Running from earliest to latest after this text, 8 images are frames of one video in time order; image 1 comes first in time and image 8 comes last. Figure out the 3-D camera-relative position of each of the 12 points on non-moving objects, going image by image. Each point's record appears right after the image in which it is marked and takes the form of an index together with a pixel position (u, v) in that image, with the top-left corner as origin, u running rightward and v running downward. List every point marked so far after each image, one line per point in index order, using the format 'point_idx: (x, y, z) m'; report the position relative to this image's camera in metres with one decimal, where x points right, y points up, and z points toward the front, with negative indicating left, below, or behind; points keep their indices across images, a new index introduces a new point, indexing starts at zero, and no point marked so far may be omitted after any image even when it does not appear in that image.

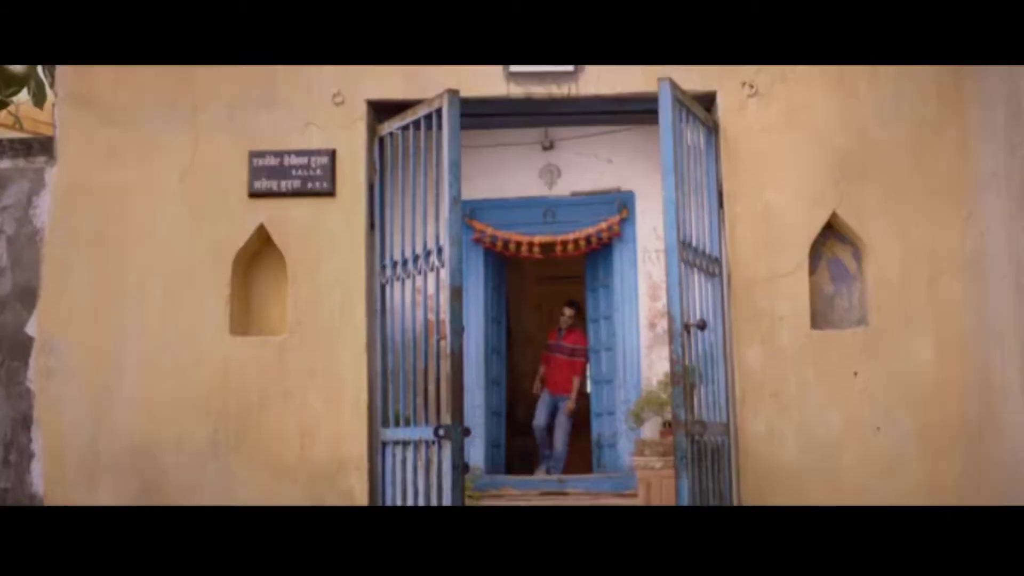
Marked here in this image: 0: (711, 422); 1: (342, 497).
0: (+0.5, -0.4, +3.2) m
1: (-0.5, -0.6, +3.3) m
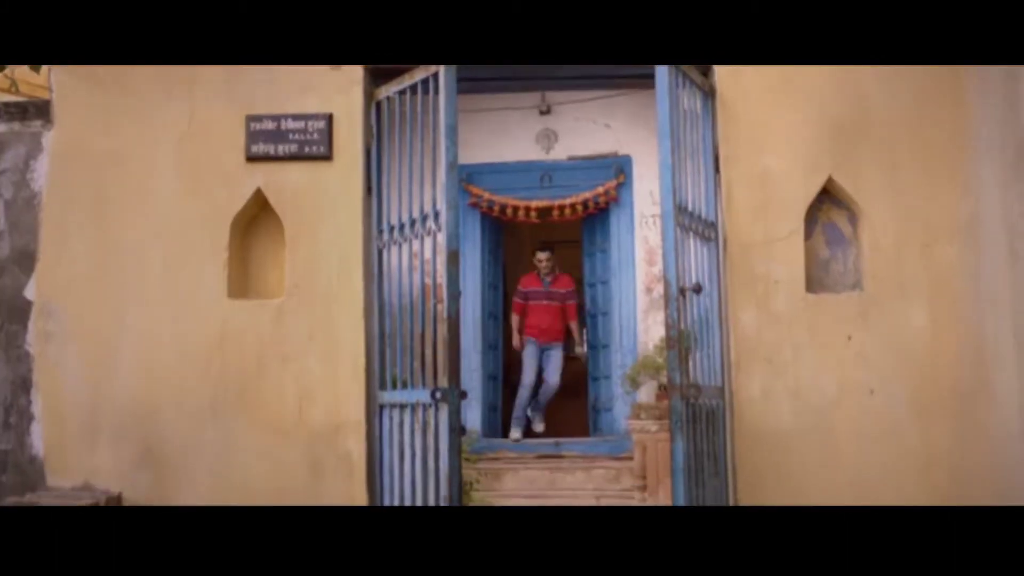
0: (+0.5, -0.3, +3.3) m
1: (-0.5, -0.5, +3.3) m
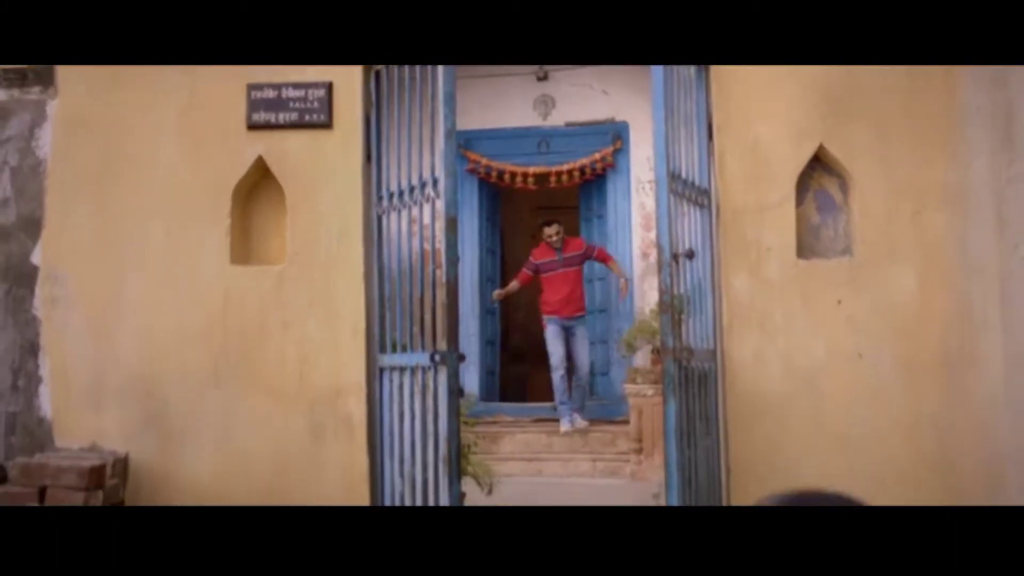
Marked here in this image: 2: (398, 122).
0: (+0.5, -0.2, +3.3) m
1: (-0.5, -0.4, +3.4) m
2: (-0.3, +0.5, +3.4) m
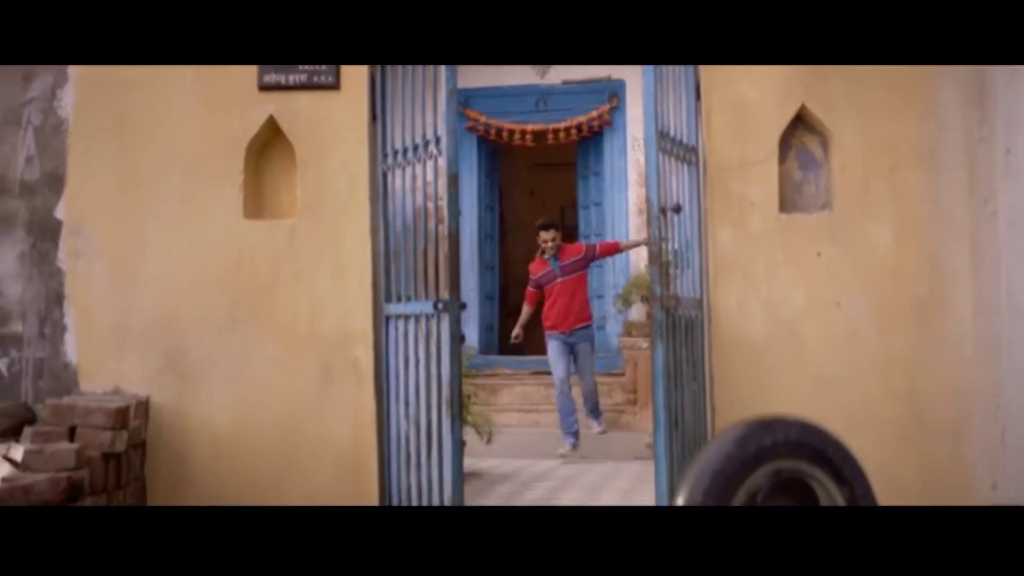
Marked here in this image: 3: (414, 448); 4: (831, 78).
0: (+0.5, 0.0, +3.5) m
1: (-0.5, -0.2, +3.6) m
2: (-0.3, +0.6, +3.6) m
3: (-0.3, -0.5, +3.5) m
4: (+1.0, +0.6, +3.6) m
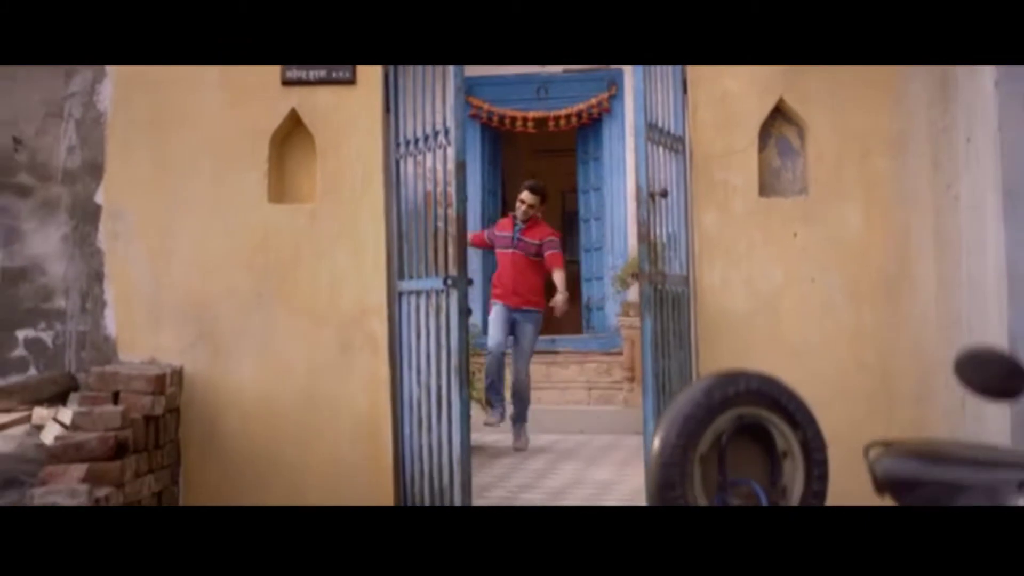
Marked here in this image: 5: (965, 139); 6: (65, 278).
0: (+0.5, 0.0, +3.9) m
1: (-0.5, -0.2, +3.9) m
2: (-0.3, +0.7, +3.9) m
3: (-0.3, -0.4, +3.9) m
4: (+1.0, +0.7, +3.9) m
5: (+1.4, +0.5, +3.7) m
6: (-1.5, 0.0, +4.0) m
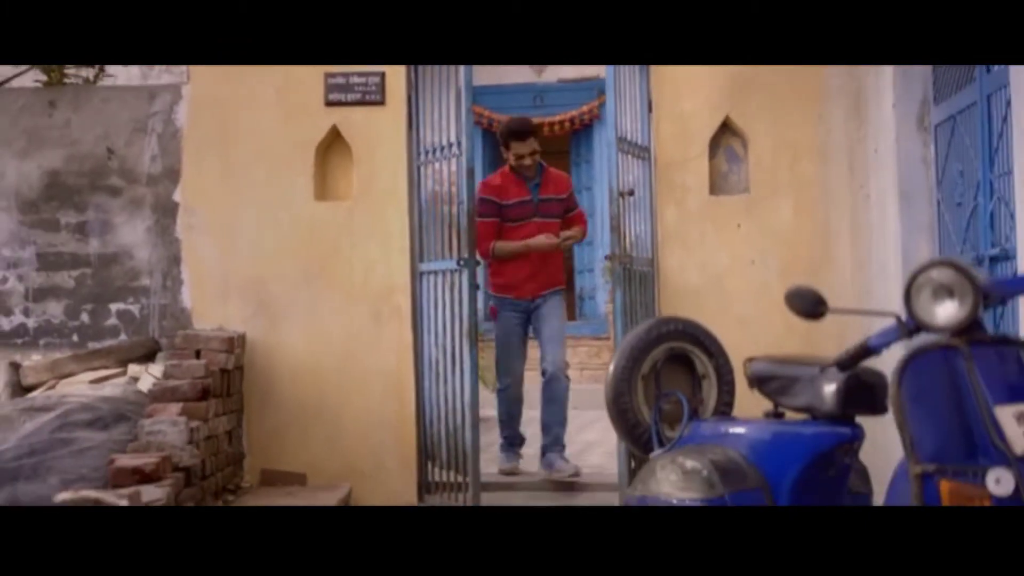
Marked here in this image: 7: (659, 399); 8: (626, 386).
0: (+0.5, +0.1, +4.8) m
1: (-0.5, -0.1, +4.9) m
2: (-0.3, +0.8, +4.8) m
3: (-0.3, -0.3, +4.8) m
4: (+1.0, +0.8, +4.9) m
5: (+1.4, +0.5, +4.6) m
6: (-1.5, +0.1, +4.9) m
7: (+0.4, -0.3, +3.1) m
8: (+0.3, -0.2, +3.0) m
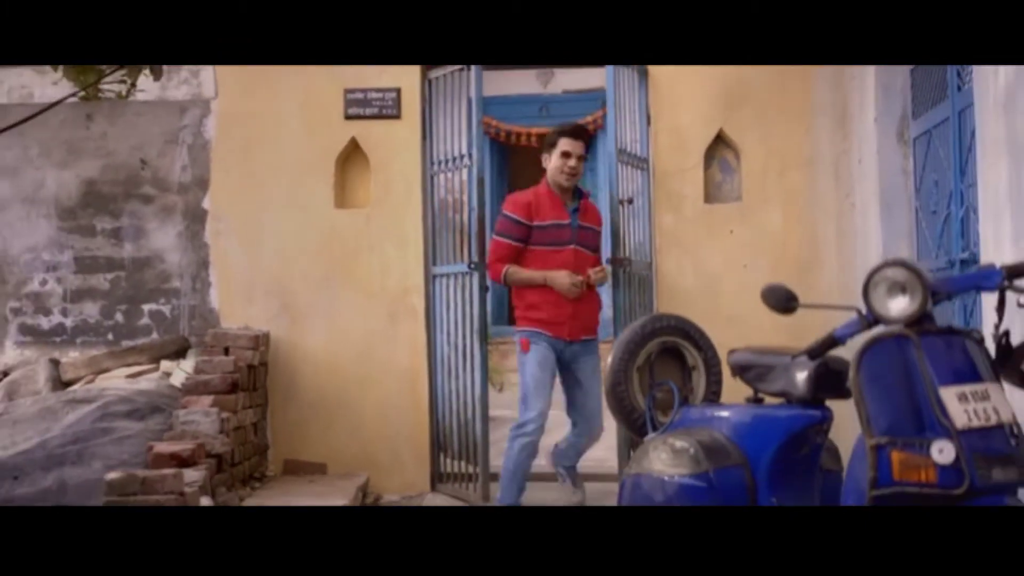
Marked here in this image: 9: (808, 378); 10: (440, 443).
0: (+0.5, +0.1, +5.1) m
1: (-0.5, -0.1, +5.2) m
2: (-0.3, +0.8, +5.2) m
3: (-0.2, -0.3, +5.2) m
4: (+1.0, +0.8, +5.2) m
5: (+1.4, +0.5, +4.9) m
6: (-1.5, +0.1, +5.2) m
7: (+0.4, -0.3, +3.4) m
8: (+0.3, -0.2, +3.4) m
9: (+0.7, -0.2, +2.9) m
10: (-0.3, -0.7, +5.3) m
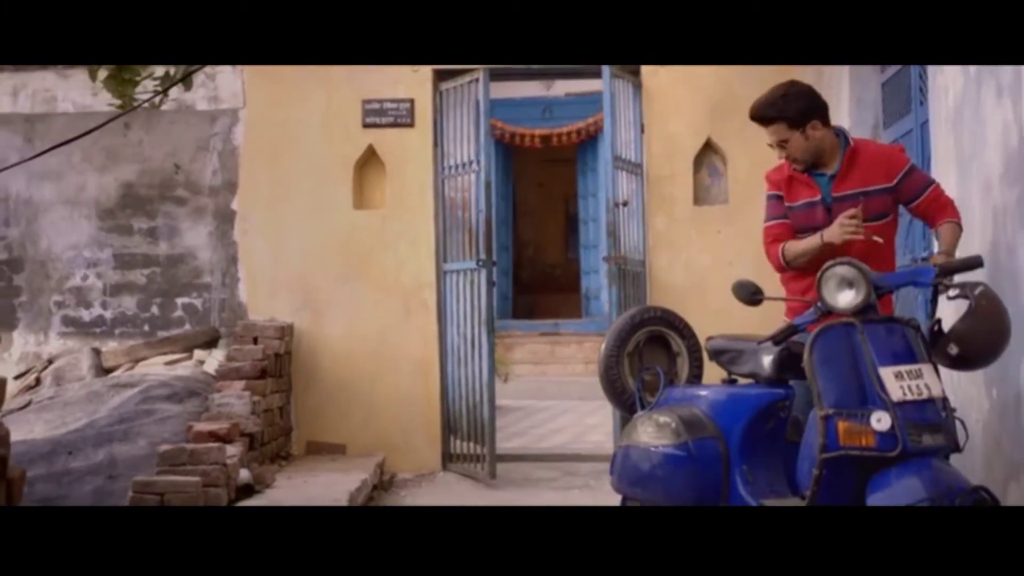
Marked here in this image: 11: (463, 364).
0: (+0.6, +0.1, +5.6) m
1: (-0.4, -0.1, +5.7) m
2: (-0.3, +0.8, +5.6) m
3: (-0.2, -0.3, +5.6) m
4: (+1.0, +0.8, +5.6) m
5: (+1.4, +0.5, +5.4) m
6: (-1.4, +0.1, +5.7) m
7: (+0.4, -0.3, +3.8) m
8: (+0.3, -0.2, +3.8) m
9: (+0.7, -0.2, +3.4) m
10: (-0.3, -0.7, +5.7) m
11: (-0.2, -0.4, +5.6) m
